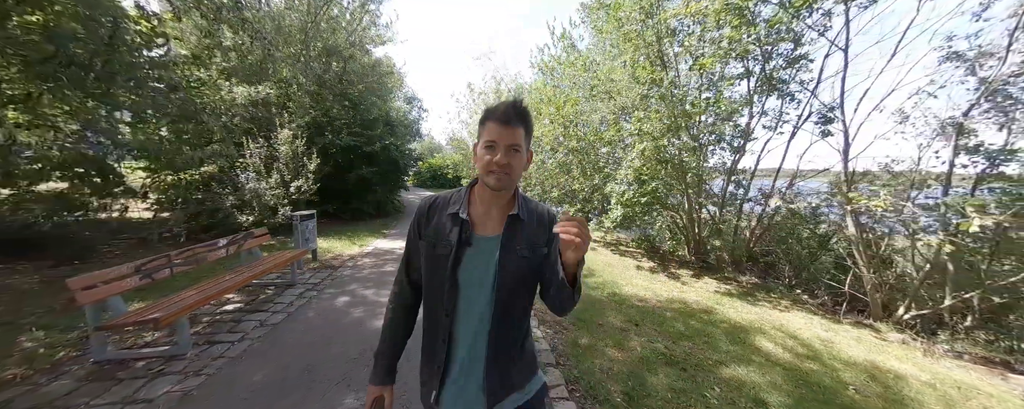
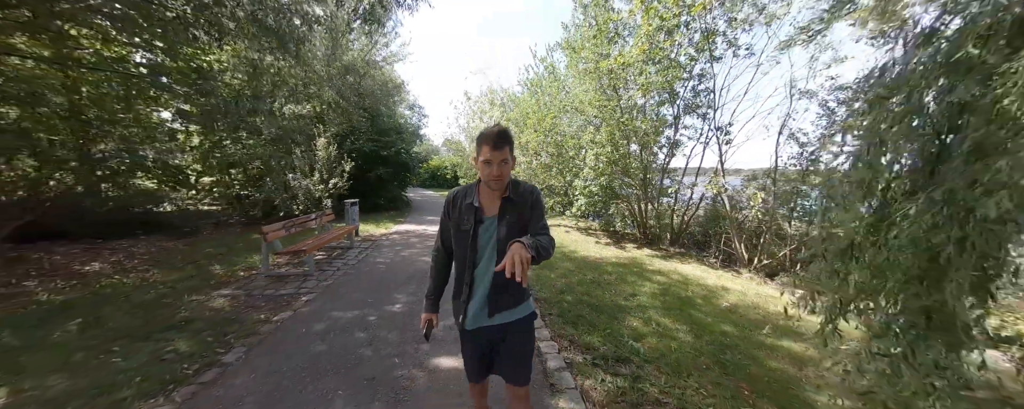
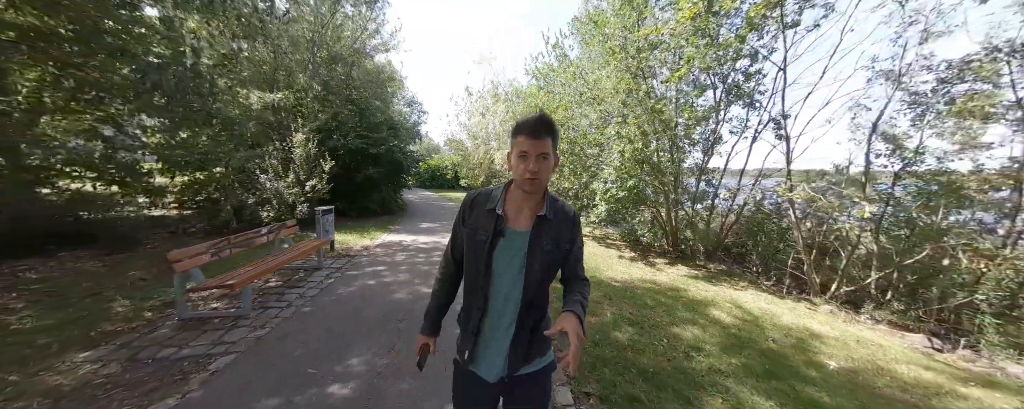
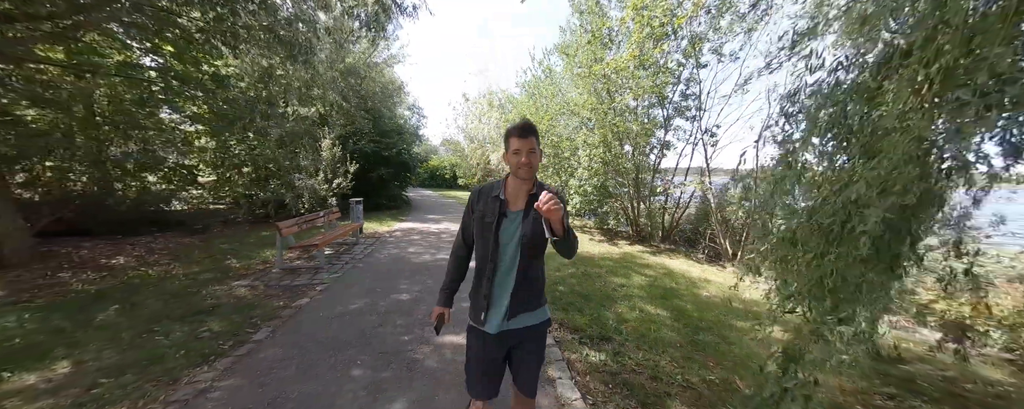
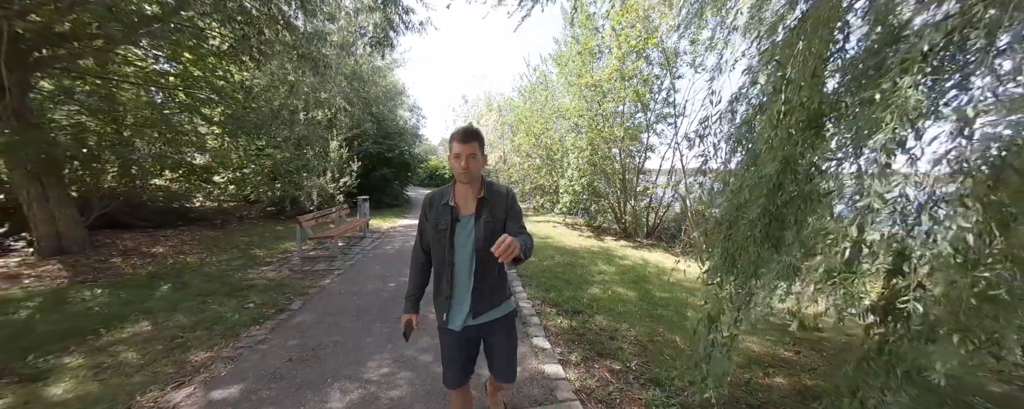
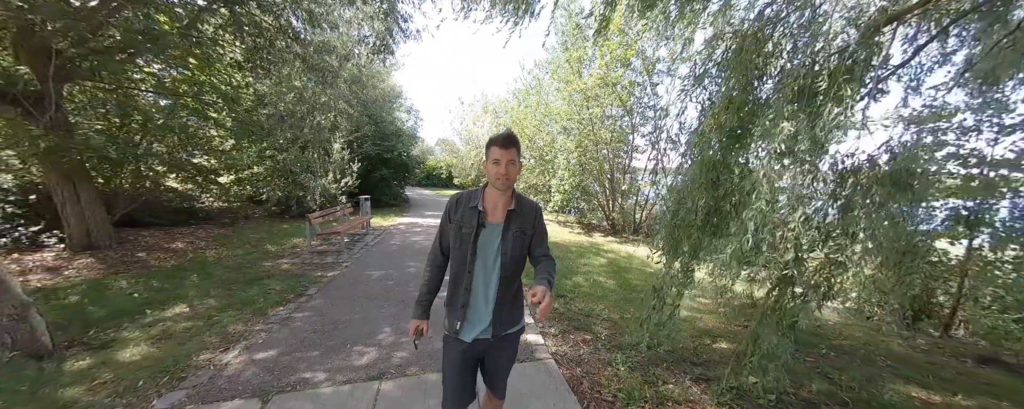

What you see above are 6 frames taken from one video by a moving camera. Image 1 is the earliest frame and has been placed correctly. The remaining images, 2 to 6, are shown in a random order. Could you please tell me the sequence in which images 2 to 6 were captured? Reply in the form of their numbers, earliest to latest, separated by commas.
3, 2, 4, 5, 6
